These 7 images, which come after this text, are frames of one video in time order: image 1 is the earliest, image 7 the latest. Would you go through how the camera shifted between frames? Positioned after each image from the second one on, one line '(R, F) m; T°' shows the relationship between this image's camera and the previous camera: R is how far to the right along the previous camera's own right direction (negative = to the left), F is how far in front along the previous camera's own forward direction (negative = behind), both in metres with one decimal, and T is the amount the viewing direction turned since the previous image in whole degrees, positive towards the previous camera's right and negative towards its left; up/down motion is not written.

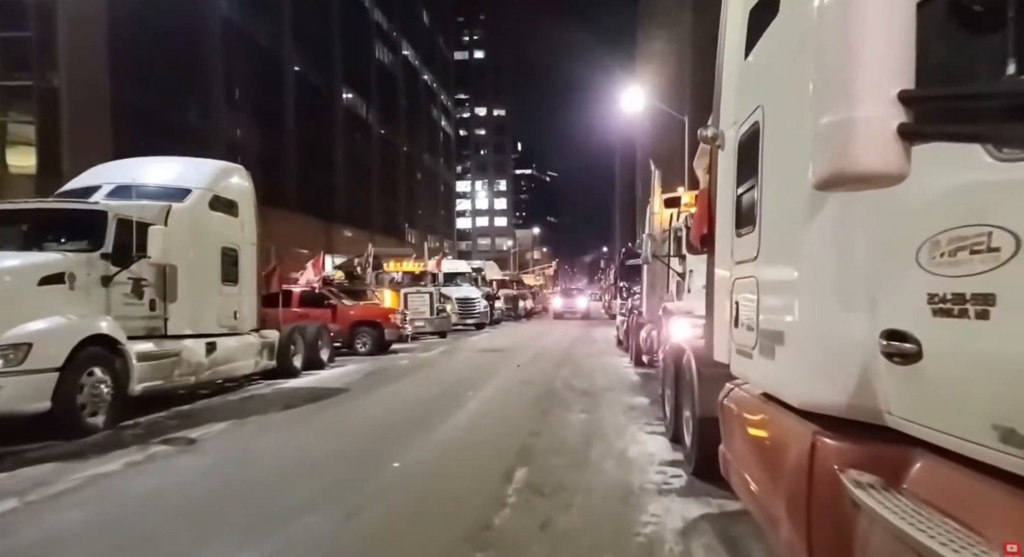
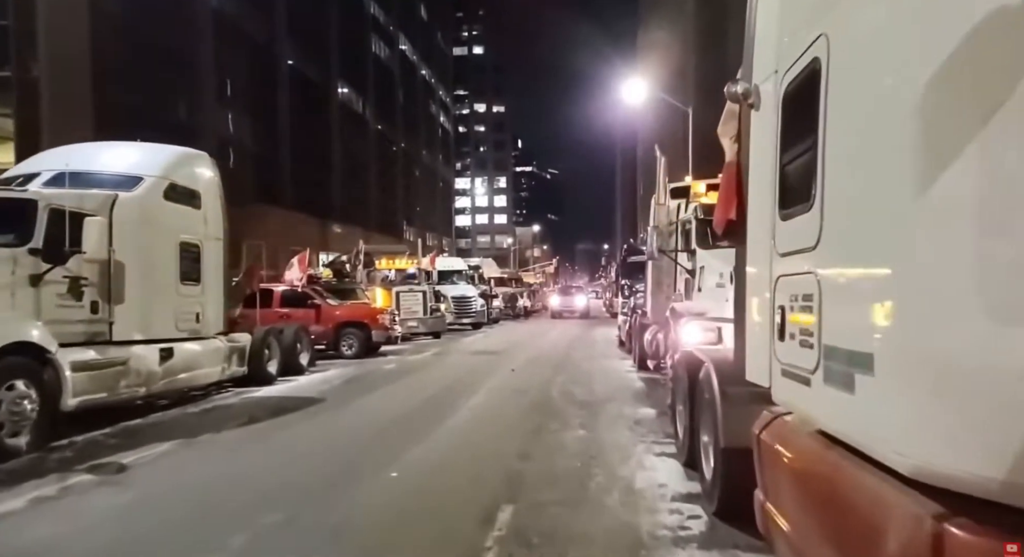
(+0.1, +1.3) m; 0°
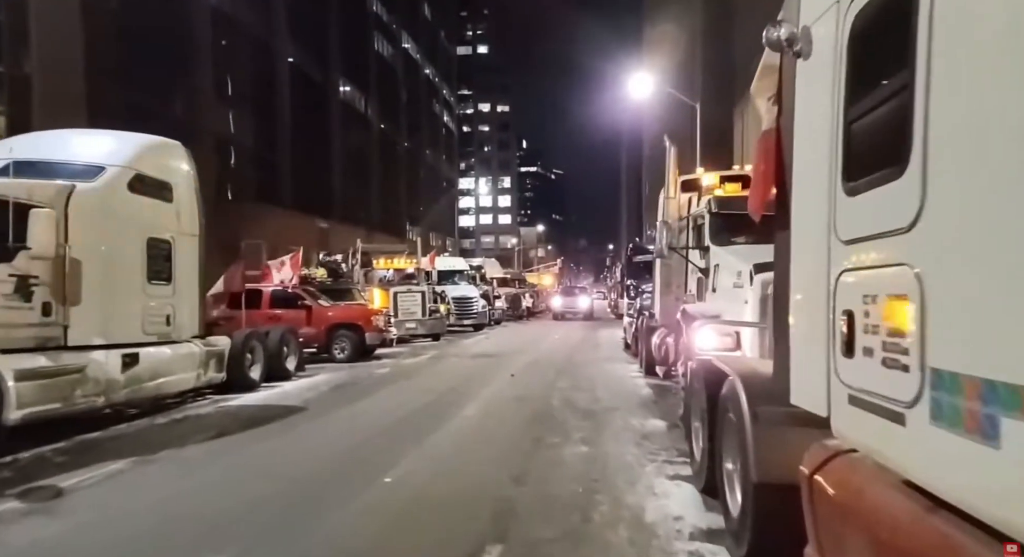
(+0.1, +1.0) m; 0°
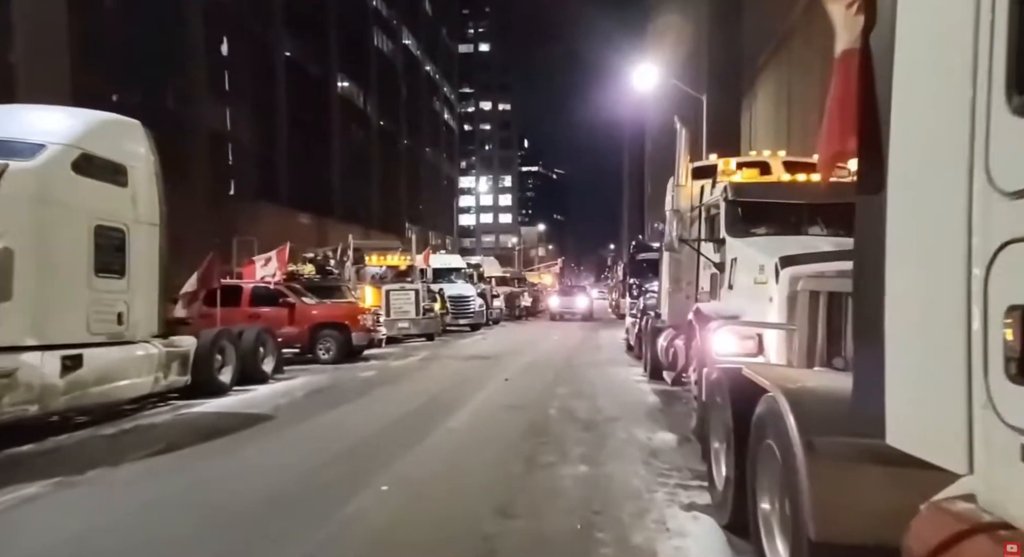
(+0.1, +1.2) m; 0°
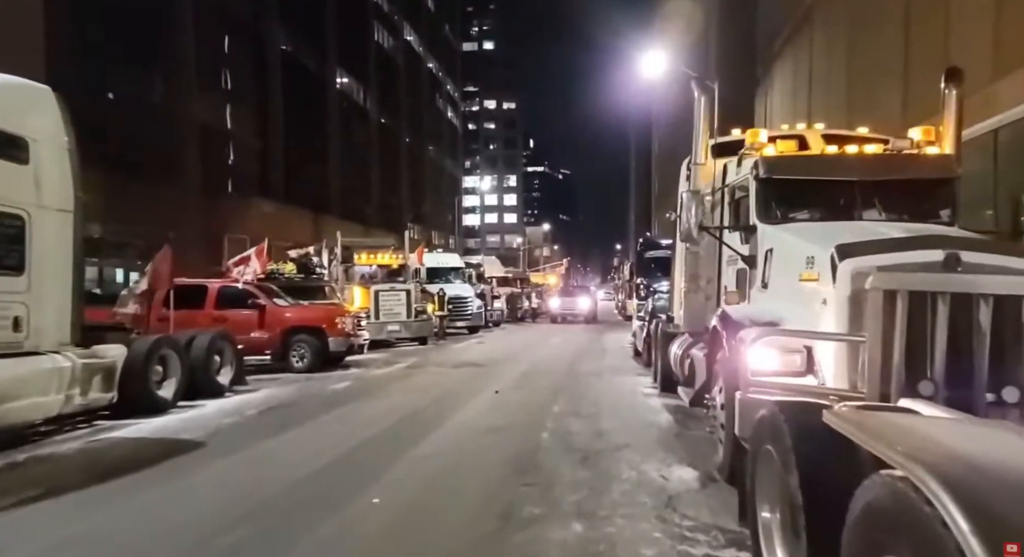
(+0.2, +1.9) m; 0°
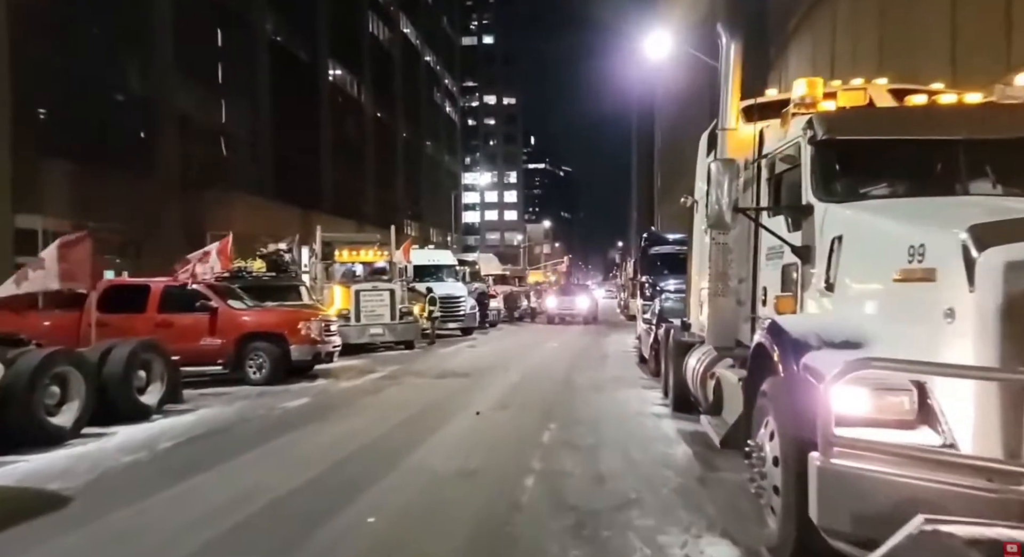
(+0.2, +2.1) m; 0°
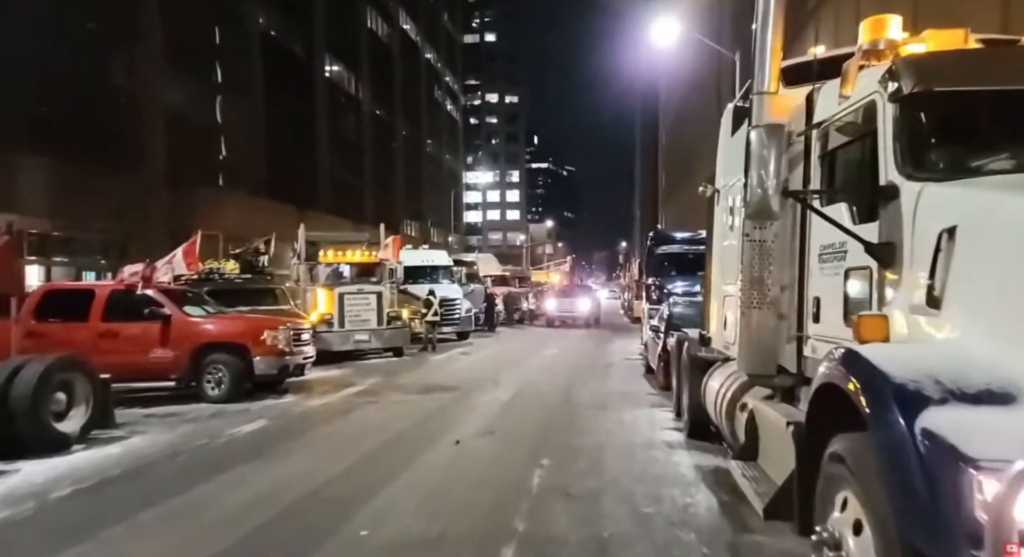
(+0.2, +1.7) m; 0°
